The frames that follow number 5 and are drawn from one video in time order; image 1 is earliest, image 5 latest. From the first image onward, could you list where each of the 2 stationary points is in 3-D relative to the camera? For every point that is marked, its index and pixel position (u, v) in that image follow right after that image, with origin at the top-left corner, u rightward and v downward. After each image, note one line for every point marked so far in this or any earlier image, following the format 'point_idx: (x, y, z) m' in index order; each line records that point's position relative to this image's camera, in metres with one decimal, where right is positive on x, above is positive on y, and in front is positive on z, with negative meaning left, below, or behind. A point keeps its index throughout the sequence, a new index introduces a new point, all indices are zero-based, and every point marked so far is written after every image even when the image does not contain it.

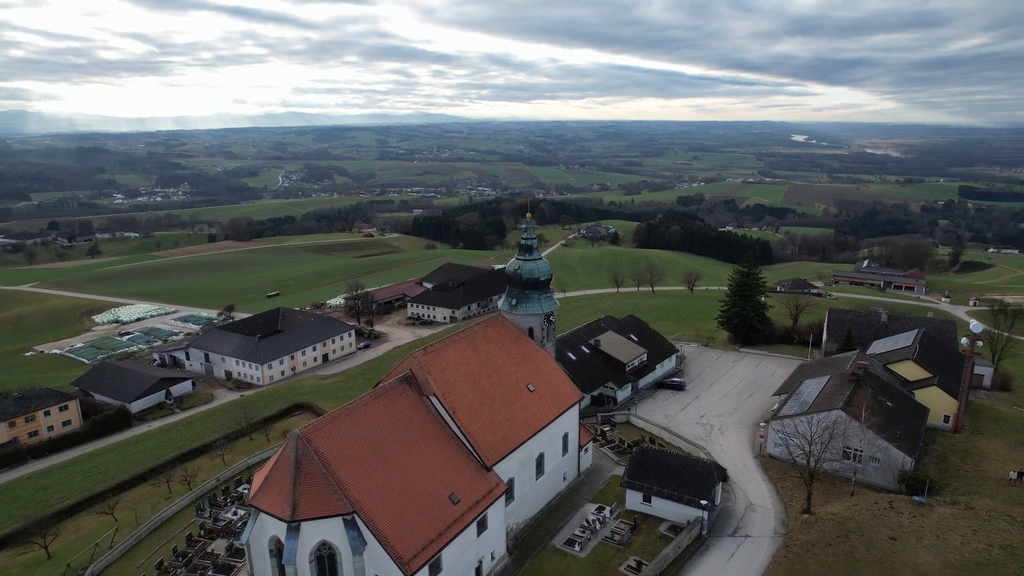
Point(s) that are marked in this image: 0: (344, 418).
0: (-4.9, -3.8, +19.2) m
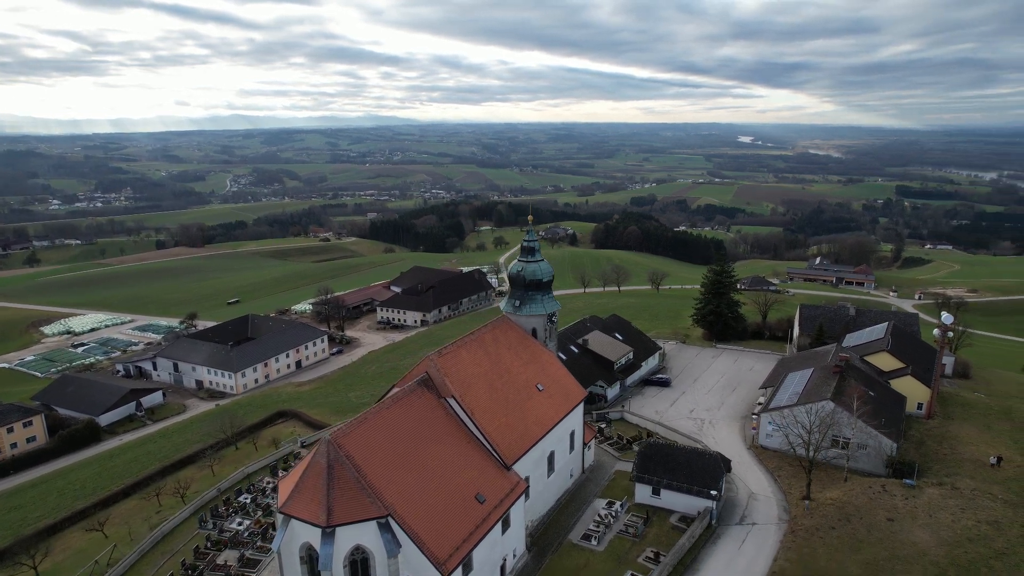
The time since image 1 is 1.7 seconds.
0: (-4.1, -3.9, +19.3) m
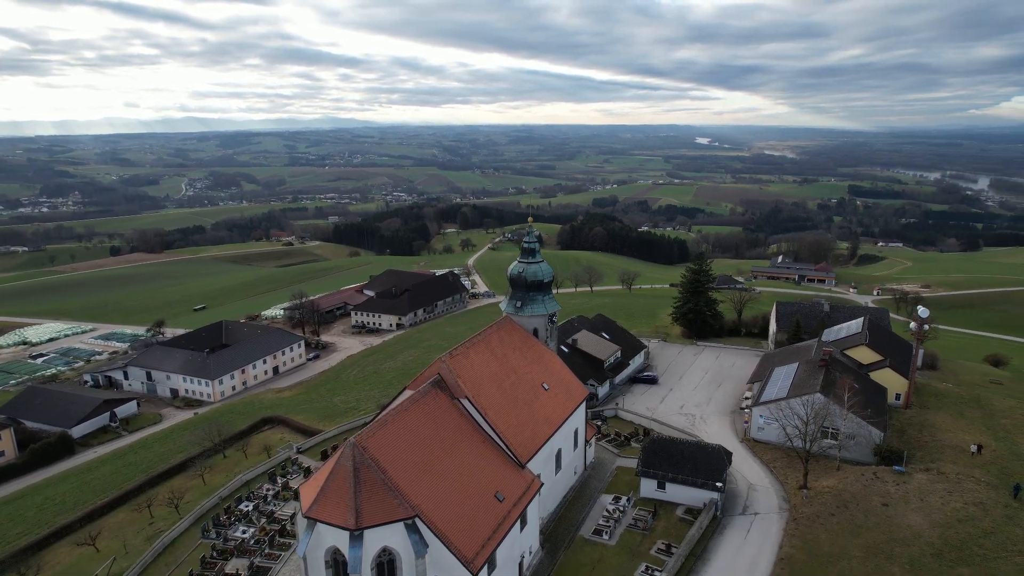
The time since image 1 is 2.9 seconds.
0: (-3.5, -4.0, +19.4) m
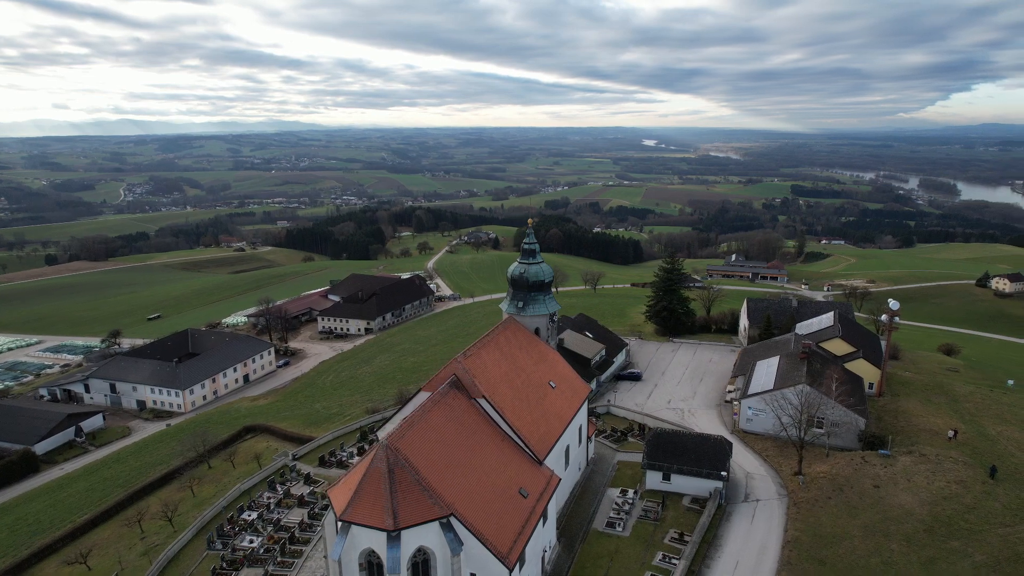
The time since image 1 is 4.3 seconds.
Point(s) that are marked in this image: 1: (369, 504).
0: (-2.8, -4.1, +19.5) m
1: (-3.9, -5.9, +17.9) m
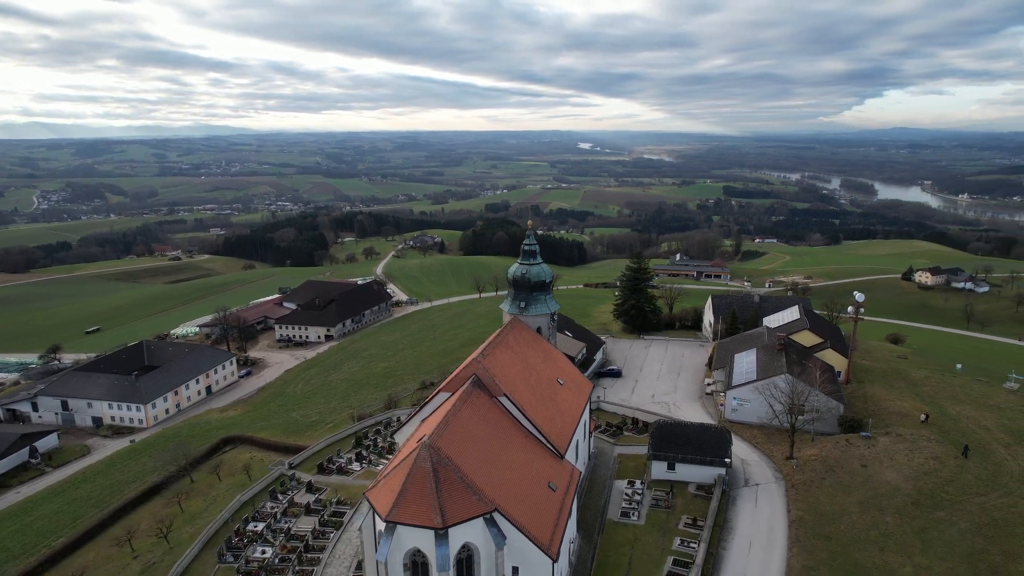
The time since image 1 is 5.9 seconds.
0: (-1.8, -4.1, +19.8) m
1: (-2.7, -5.9, +18.1) m
